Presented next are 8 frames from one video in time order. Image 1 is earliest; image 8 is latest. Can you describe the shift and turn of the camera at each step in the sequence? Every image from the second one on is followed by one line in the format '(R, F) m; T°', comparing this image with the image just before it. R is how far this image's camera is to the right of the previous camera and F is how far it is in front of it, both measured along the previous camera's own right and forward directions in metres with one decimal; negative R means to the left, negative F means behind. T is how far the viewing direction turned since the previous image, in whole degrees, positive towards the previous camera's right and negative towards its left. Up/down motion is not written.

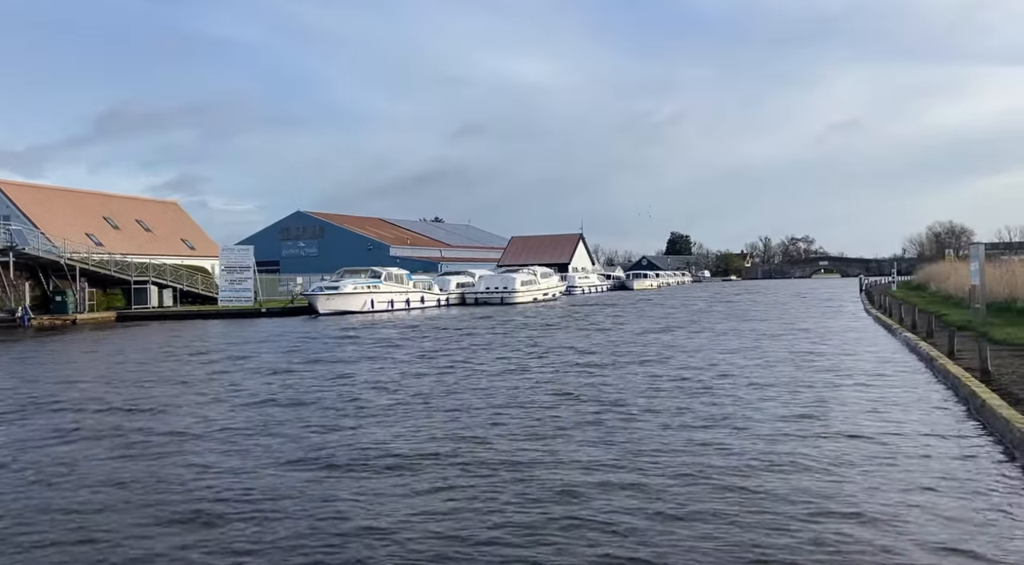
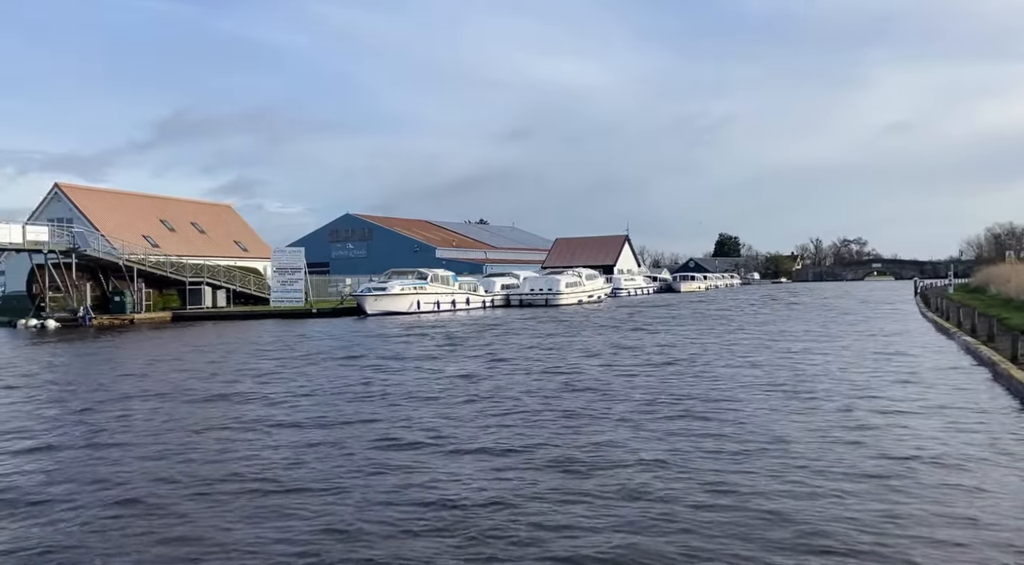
(-0.1, -0.1) m; -3°
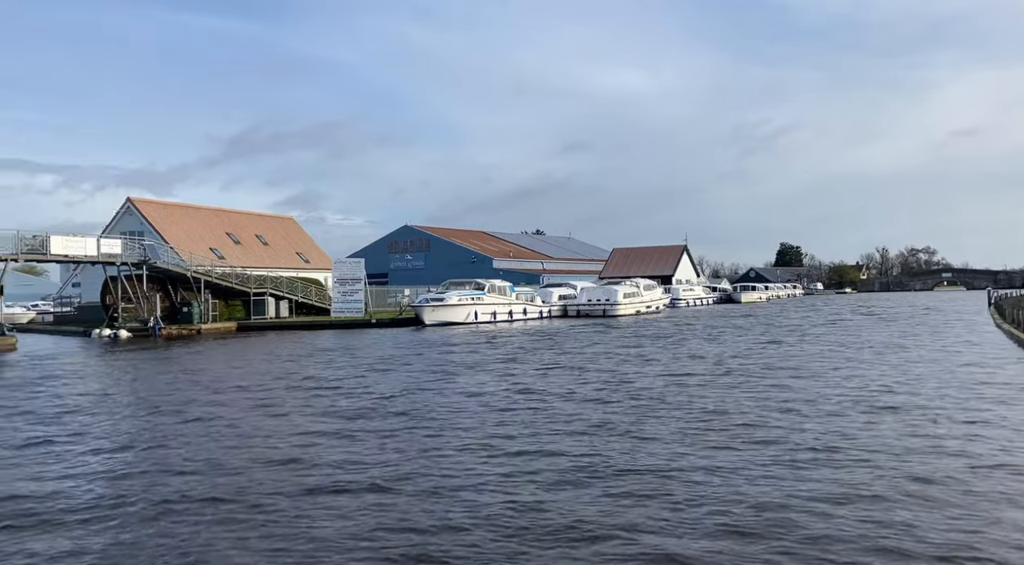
(-0.1, -0.1) m; -4°
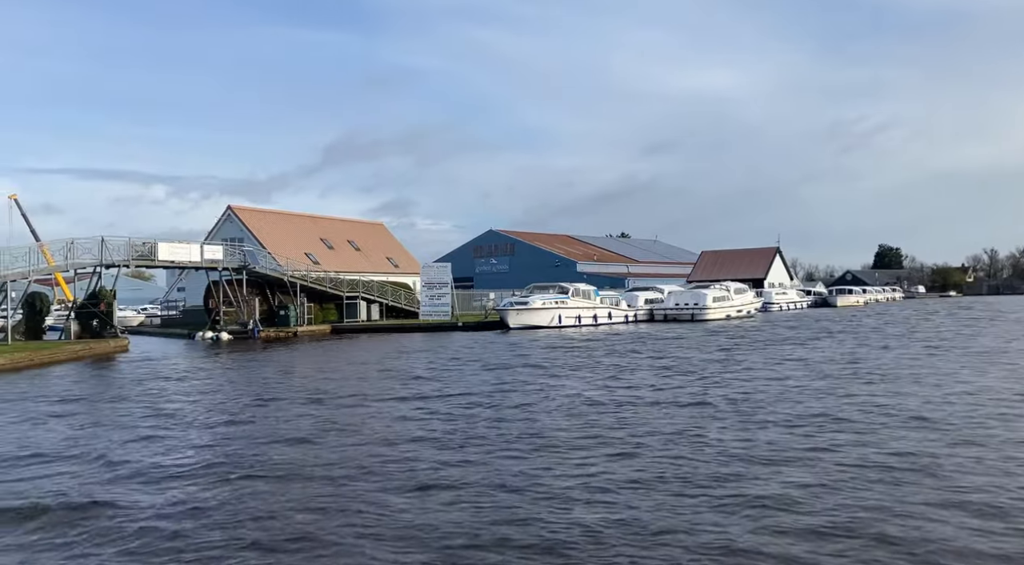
(+0.1, -0.8) m; -6°
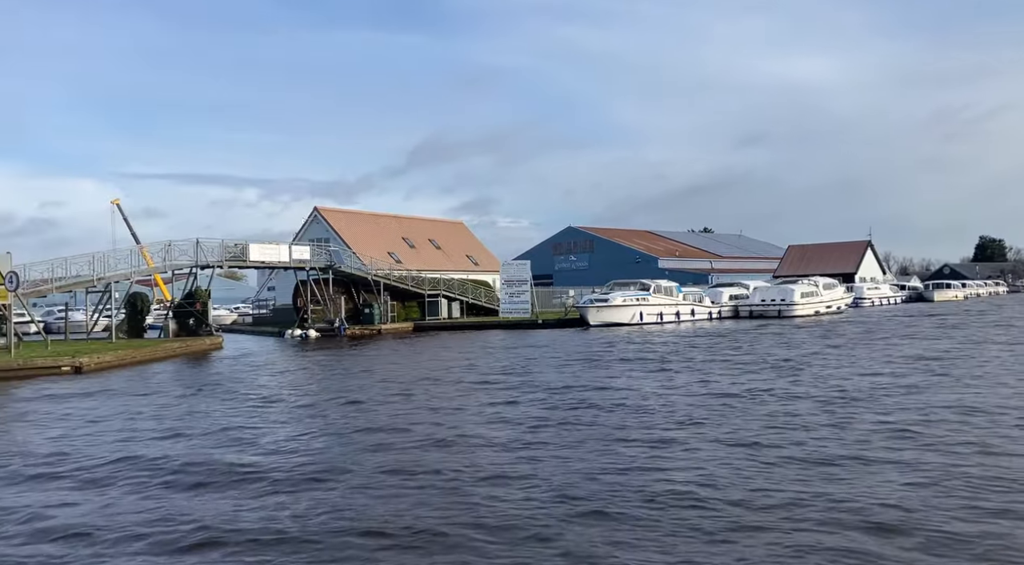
(0.0, -0.3) m; -5°
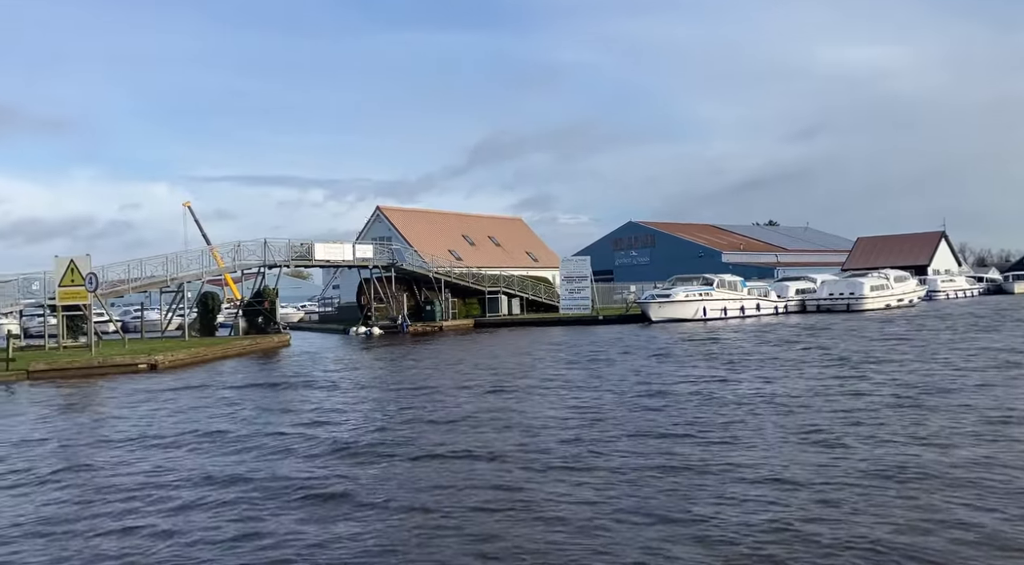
(0.0, -0.4) m; -4°
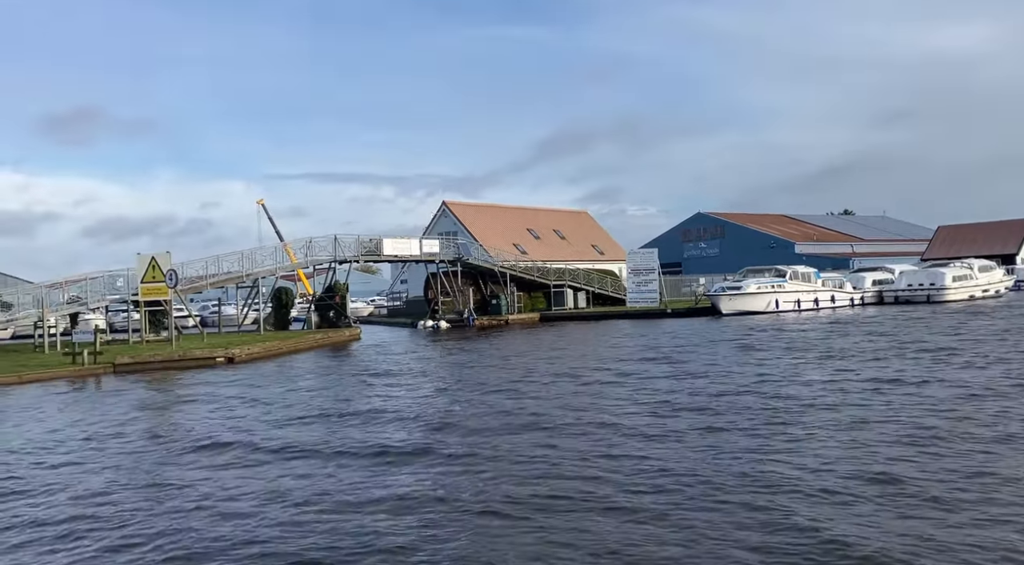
(+0.1, -0.5) m; -4°
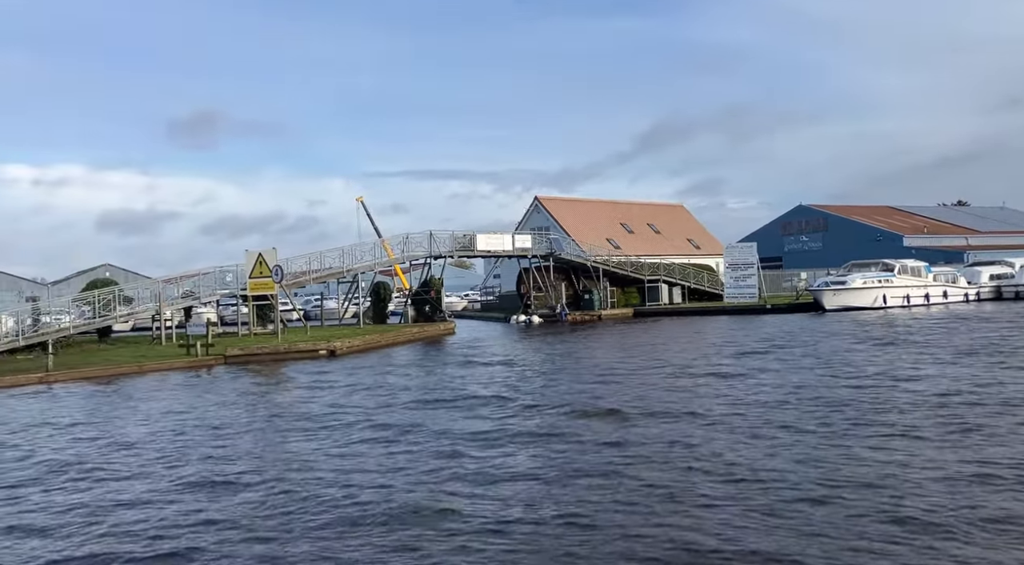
(+0.2, -0.9) m; -6°
